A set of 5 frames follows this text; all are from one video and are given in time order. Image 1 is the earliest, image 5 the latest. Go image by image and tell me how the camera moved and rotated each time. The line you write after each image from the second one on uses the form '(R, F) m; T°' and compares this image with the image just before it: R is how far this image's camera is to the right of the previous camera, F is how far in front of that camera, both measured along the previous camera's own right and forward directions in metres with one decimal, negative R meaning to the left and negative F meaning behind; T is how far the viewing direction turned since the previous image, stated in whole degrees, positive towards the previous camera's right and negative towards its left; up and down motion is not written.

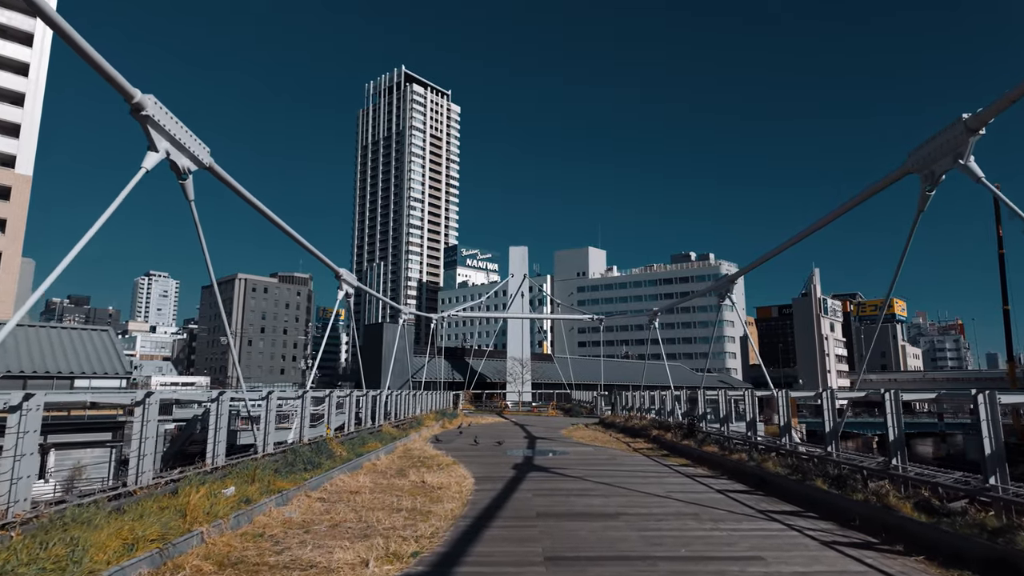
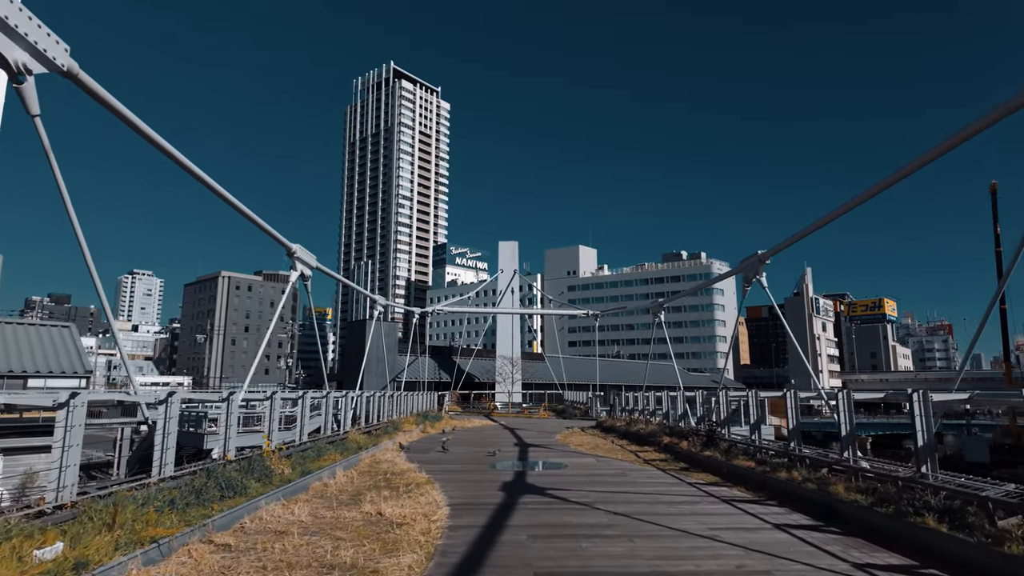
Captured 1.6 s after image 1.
(0.0, +2.2) m; +1°
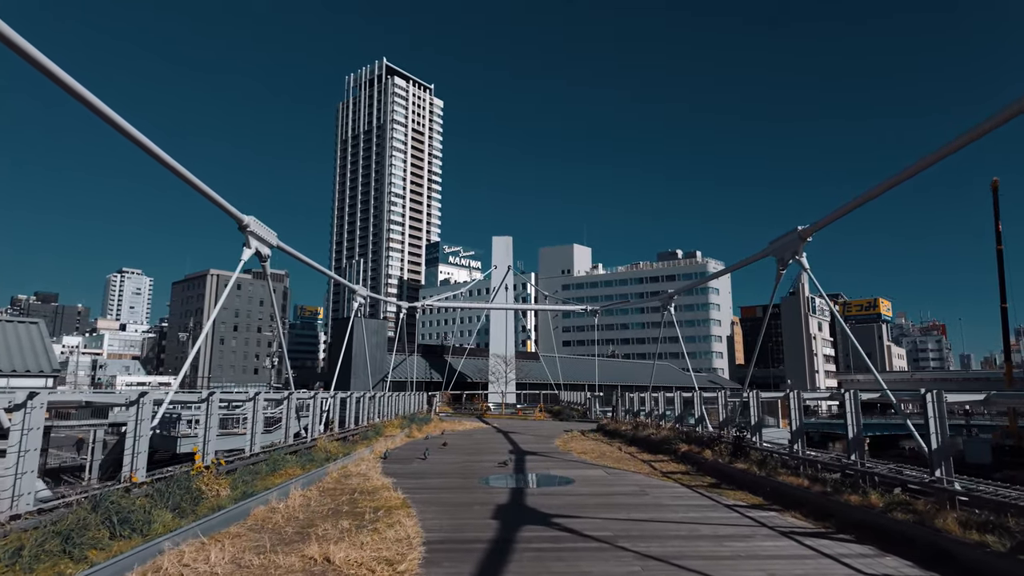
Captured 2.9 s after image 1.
(0.0, +1.7) m; +1°
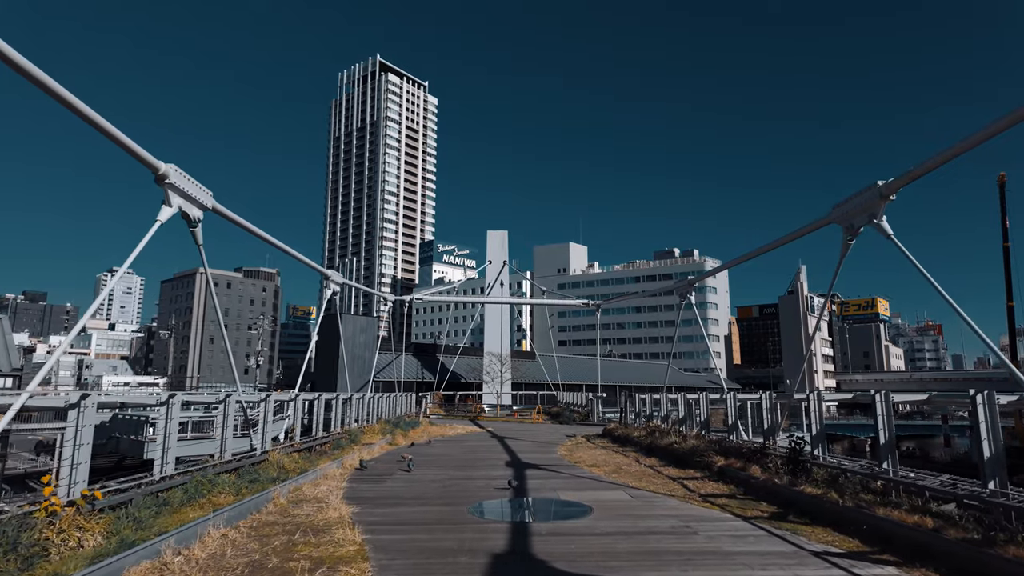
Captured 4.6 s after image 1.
(0.0, +2.1) m; 0°
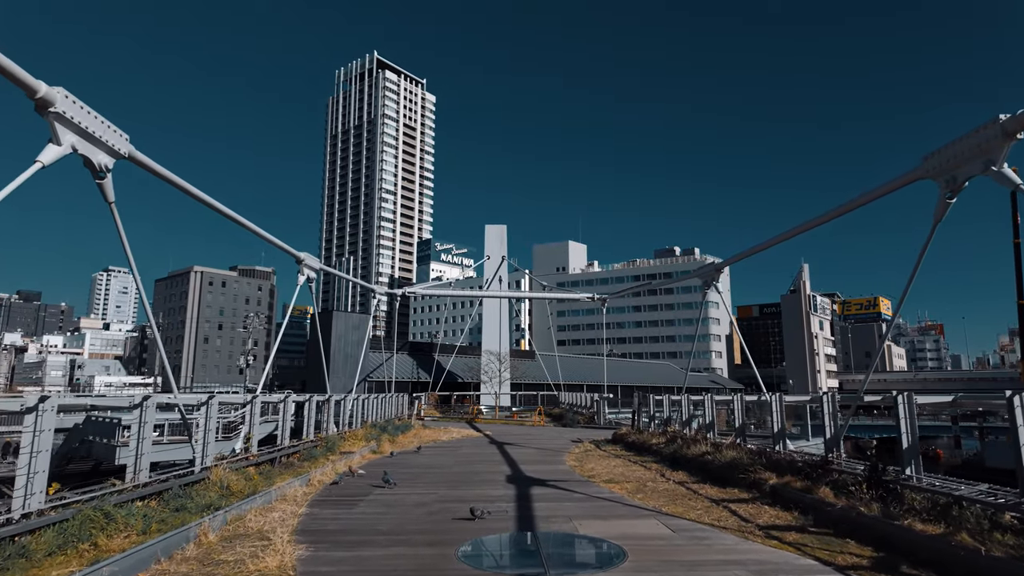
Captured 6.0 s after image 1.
(-0.1, +1.8) m; 0°
